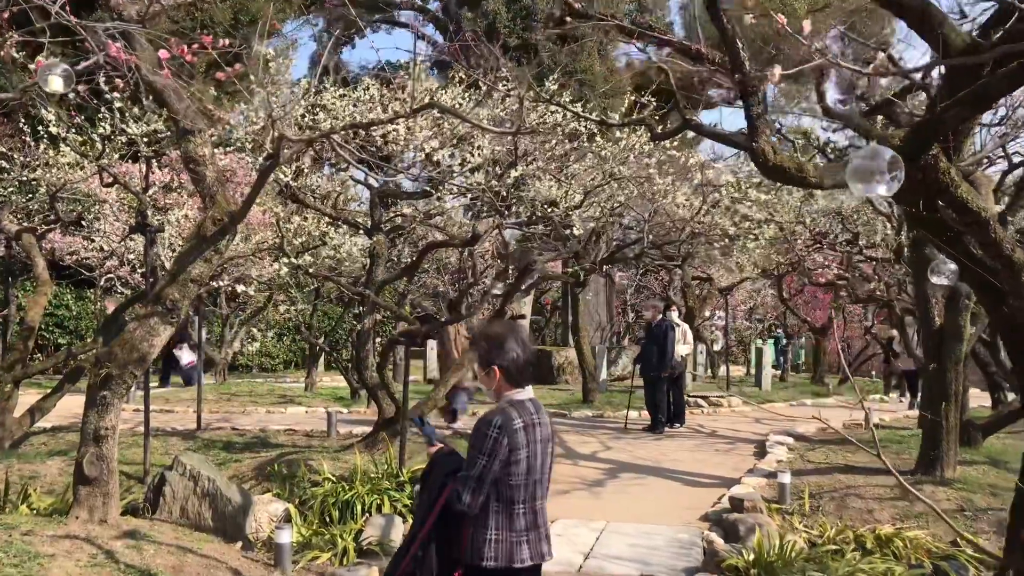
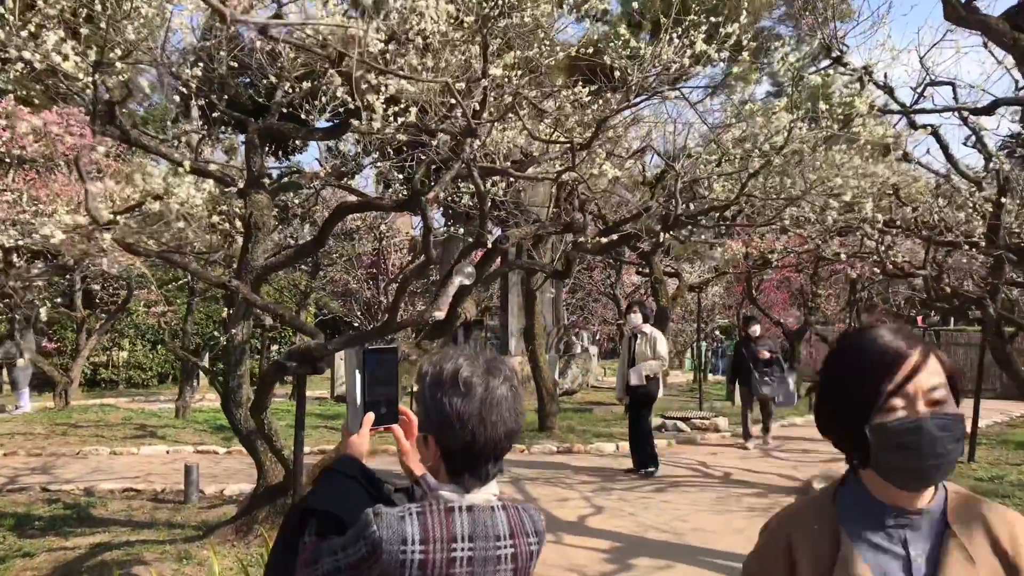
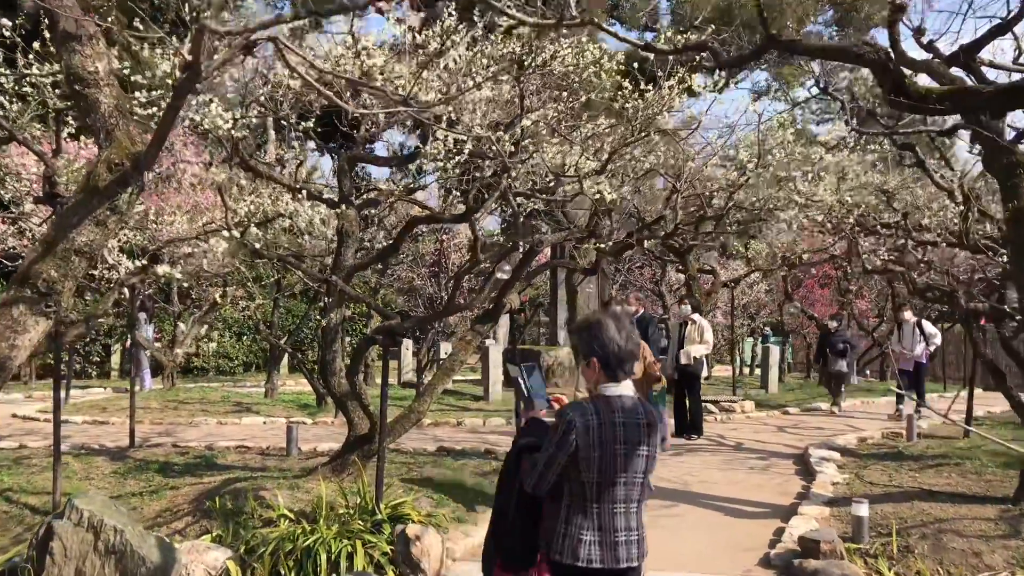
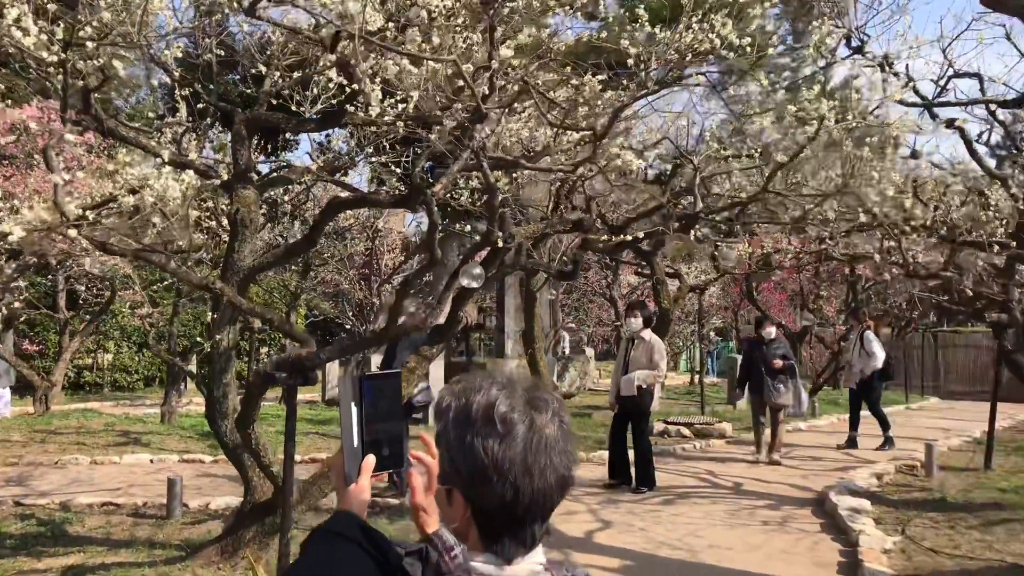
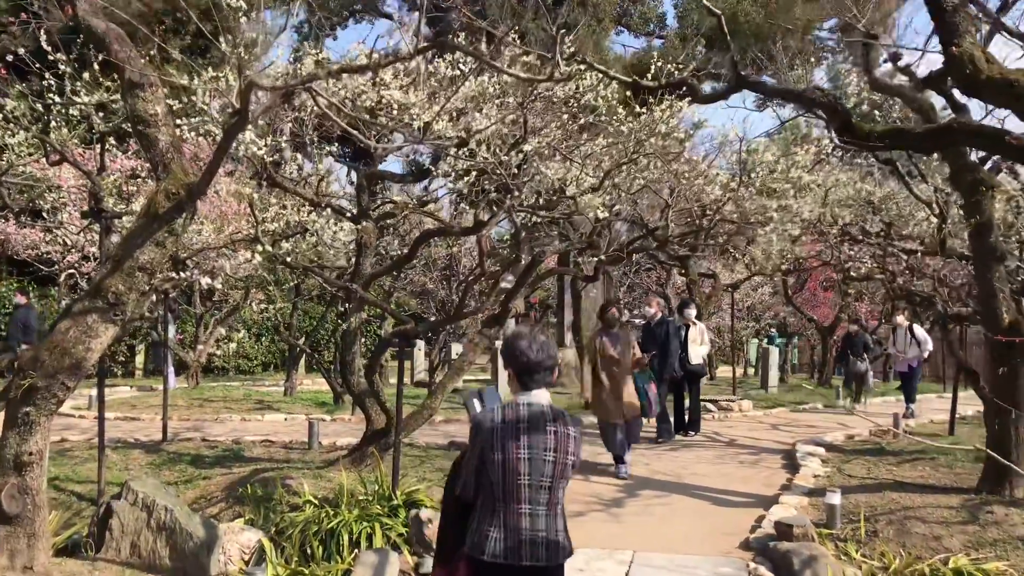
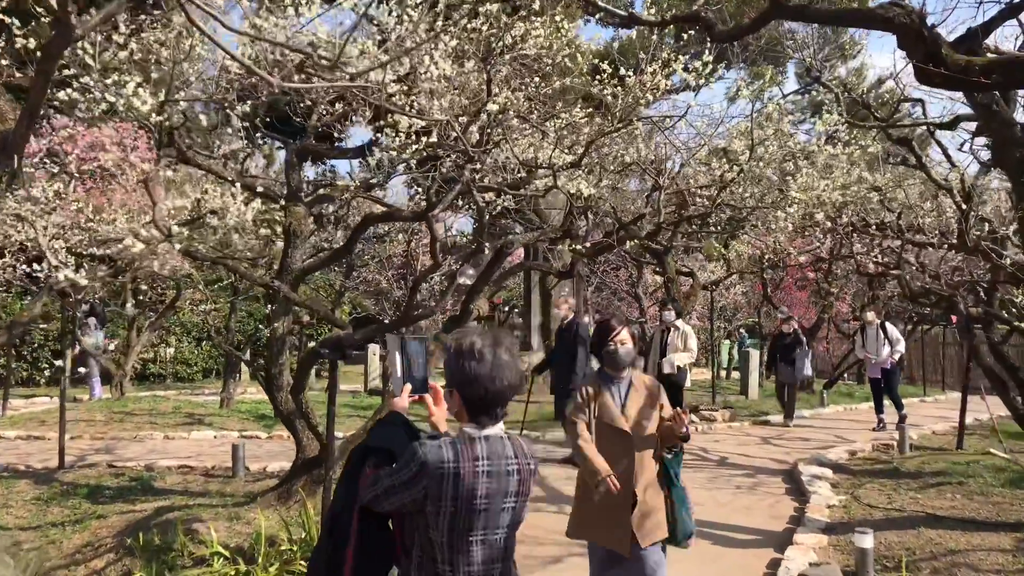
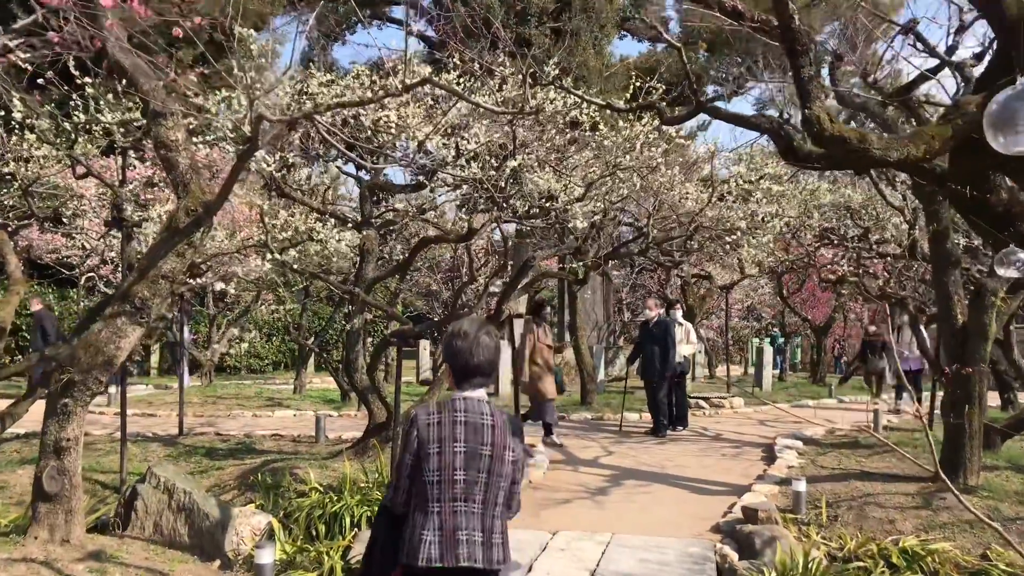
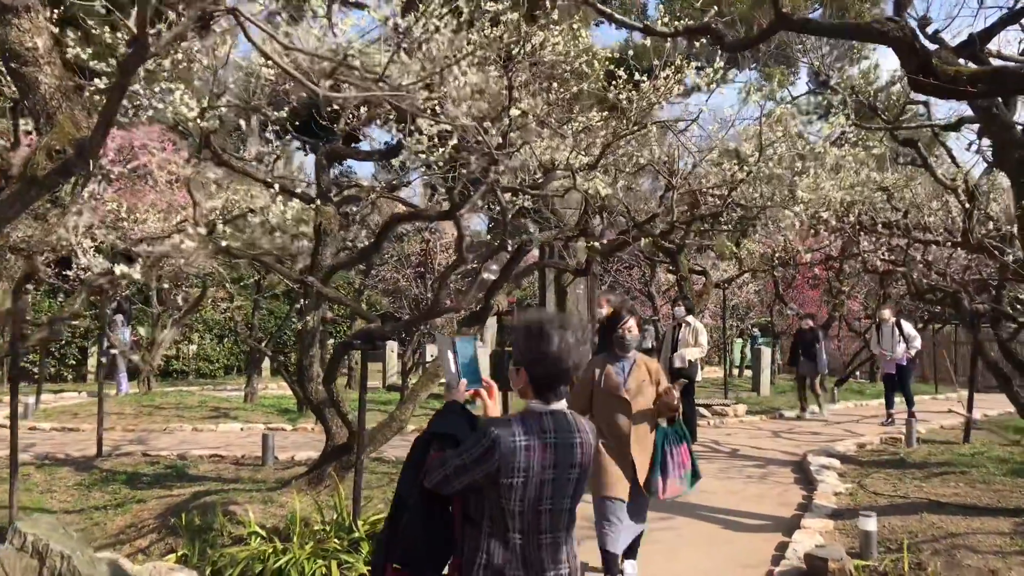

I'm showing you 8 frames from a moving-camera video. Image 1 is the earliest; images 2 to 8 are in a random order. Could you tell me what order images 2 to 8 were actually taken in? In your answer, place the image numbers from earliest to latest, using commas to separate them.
7, 5, 3, 8, 6, 2, 4
